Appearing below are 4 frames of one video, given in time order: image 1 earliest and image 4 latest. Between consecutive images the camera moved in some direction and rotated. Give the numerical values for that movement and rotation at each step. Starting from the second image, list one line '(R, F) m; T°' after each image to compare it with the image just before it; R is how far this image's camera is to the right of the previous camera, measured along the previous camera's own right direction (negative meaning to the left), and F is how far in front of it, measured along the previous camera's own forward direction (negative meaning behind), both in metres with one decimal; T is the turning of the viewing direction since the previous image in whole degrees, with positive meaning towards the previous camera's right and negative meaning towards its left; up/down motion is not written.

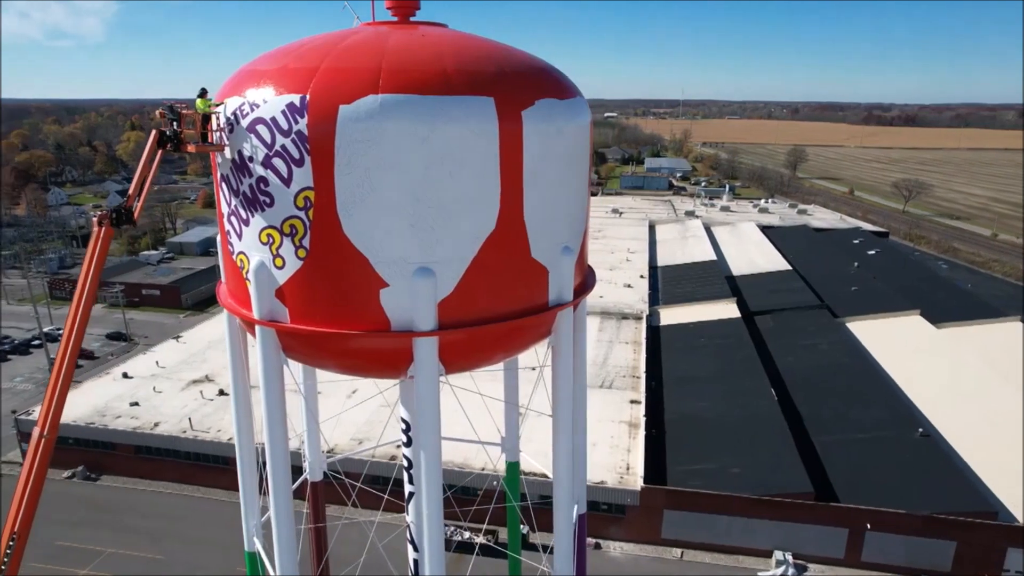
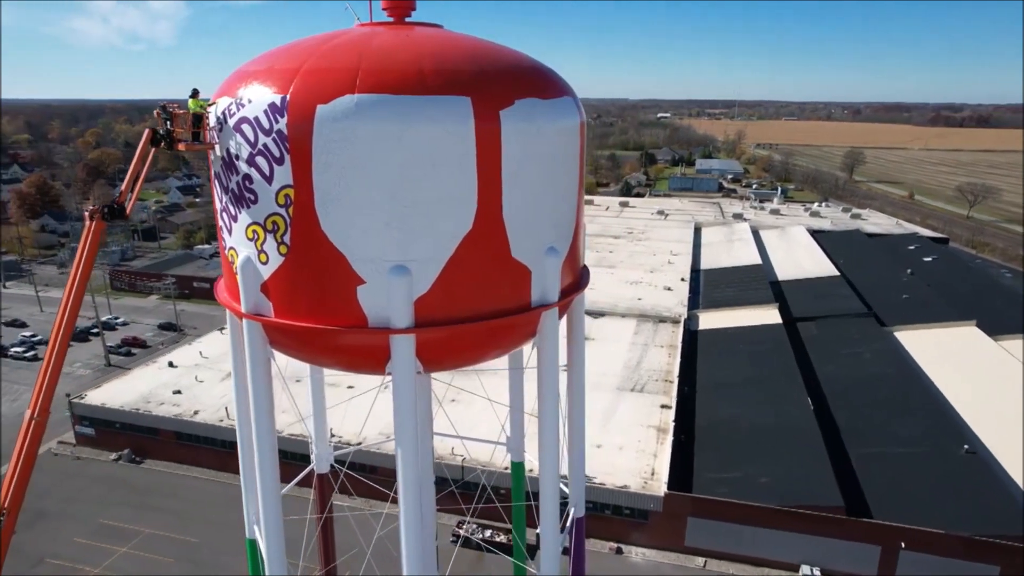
(+0.6, 0.0) m; -4°
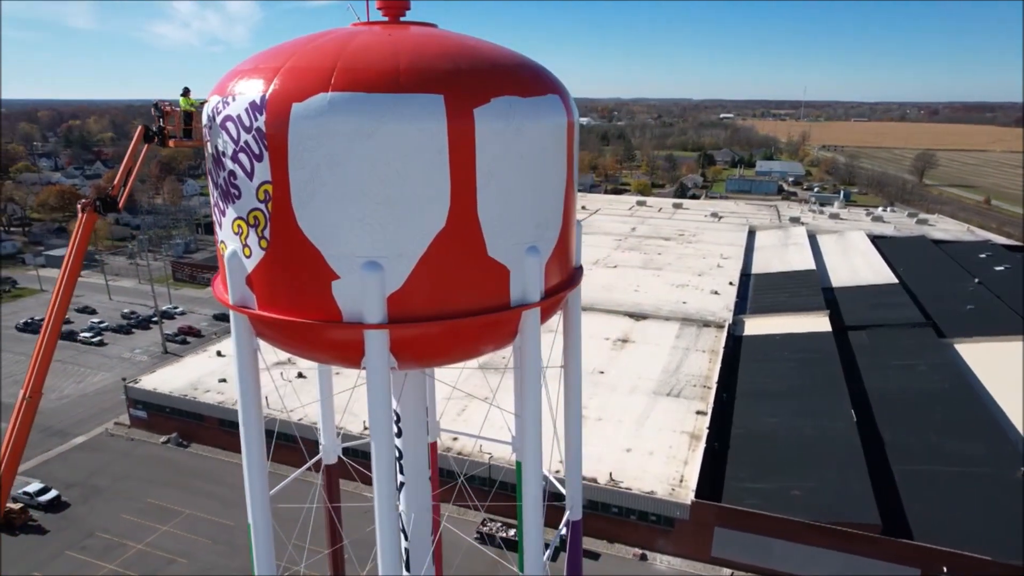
(+0.6, 0.0) m; -5°
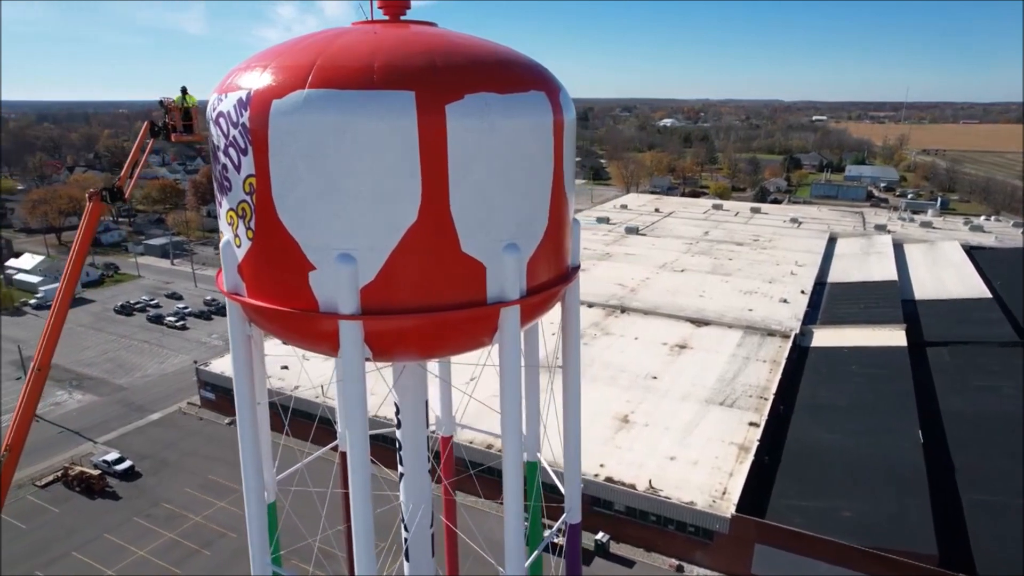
(+0.8, 0.0) m; -7°
